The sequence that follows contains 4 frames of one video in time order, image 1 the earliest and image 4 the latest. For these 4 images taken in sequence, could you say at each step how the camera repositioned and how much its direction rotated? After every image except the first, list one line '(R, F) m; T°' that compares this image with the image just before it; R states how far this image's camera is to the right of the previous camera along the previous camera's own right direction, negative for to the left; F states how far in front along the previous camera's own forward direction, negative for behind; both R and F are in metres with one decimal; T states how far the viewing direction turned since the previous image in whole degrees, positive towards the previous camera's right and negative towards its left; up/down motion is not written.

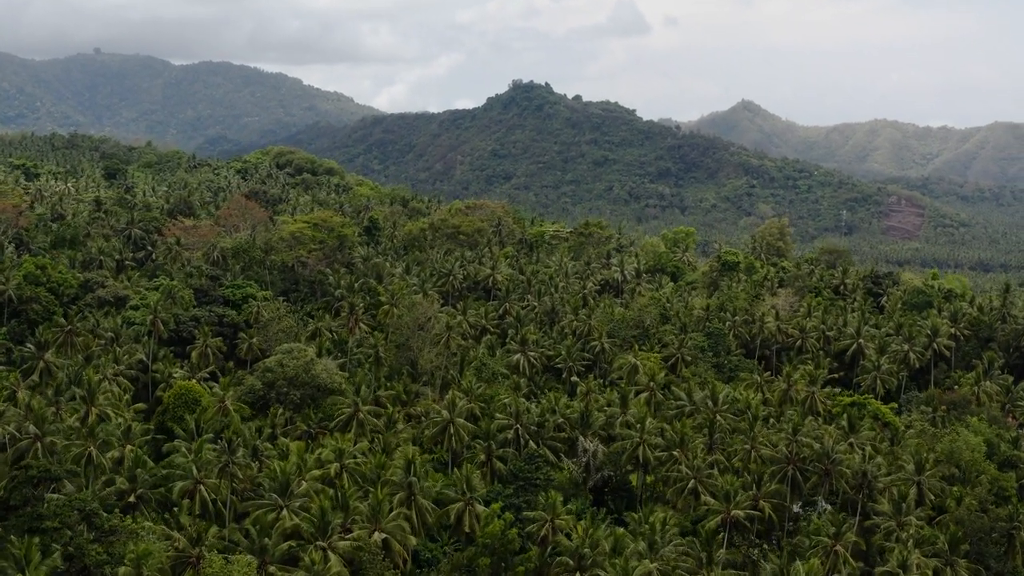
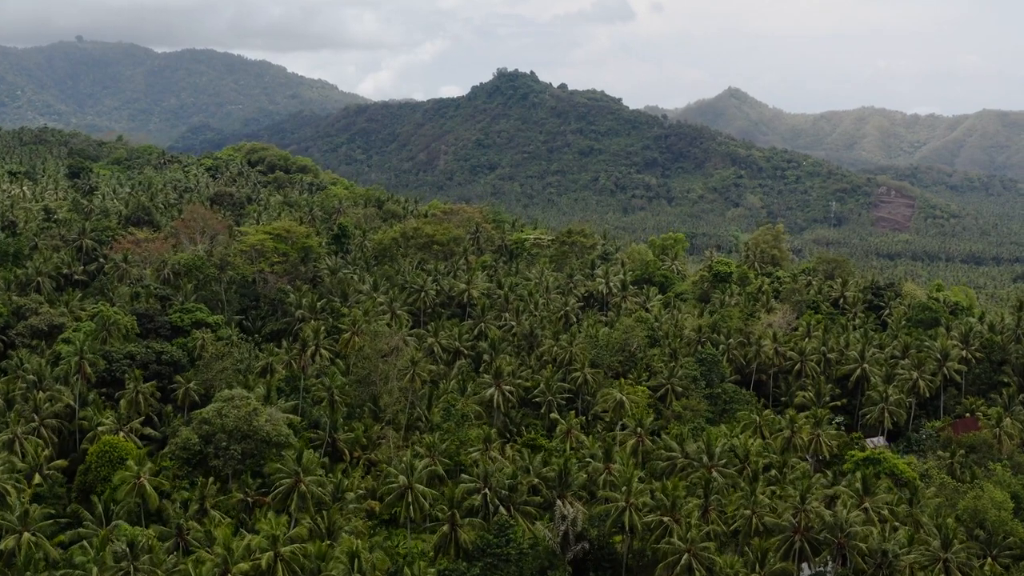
(+0.9, +5.7) m; +1°
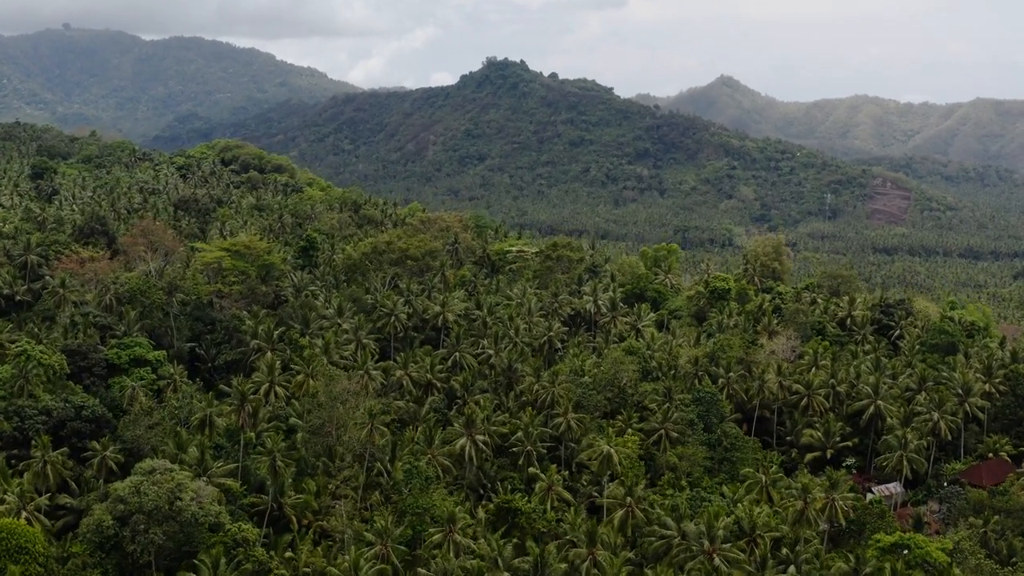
(+1.1, +6.4) m; +1°
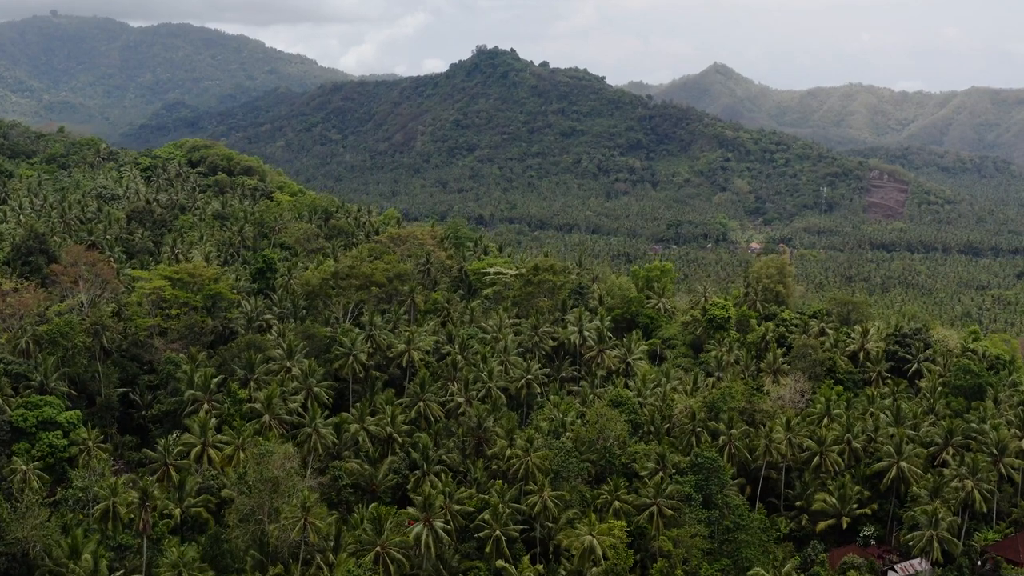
(+1.3, +7.6) m; 0°
